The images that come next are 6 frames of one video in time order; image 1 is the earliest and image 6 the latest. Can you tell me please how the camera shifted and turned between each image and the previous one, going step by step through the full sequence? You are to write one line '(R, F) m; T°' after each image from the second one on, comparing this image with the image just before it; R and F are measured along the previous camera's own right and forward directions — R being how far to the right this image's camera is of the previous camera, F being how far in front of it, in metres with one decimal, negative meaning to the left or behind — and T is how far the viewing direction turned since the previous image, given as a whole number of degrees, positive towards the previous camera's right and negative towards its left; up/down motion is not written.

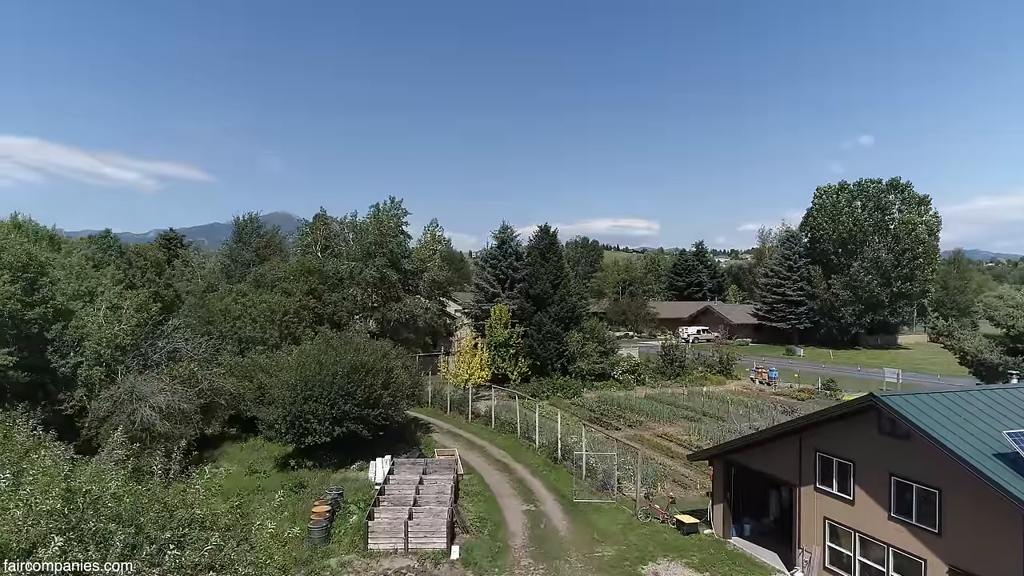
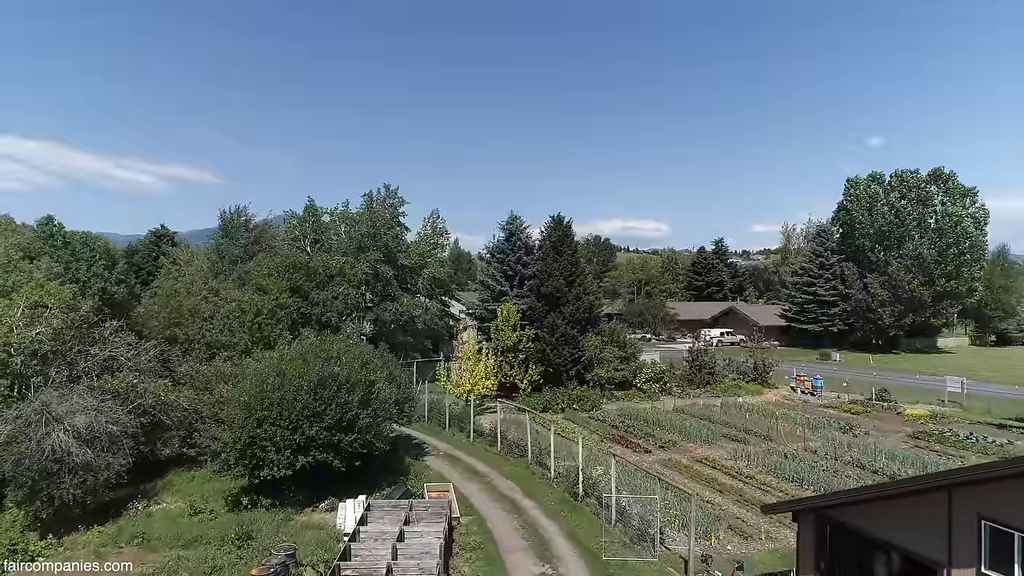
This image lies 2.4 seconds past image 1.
(0.0, +4.4) m; -1°
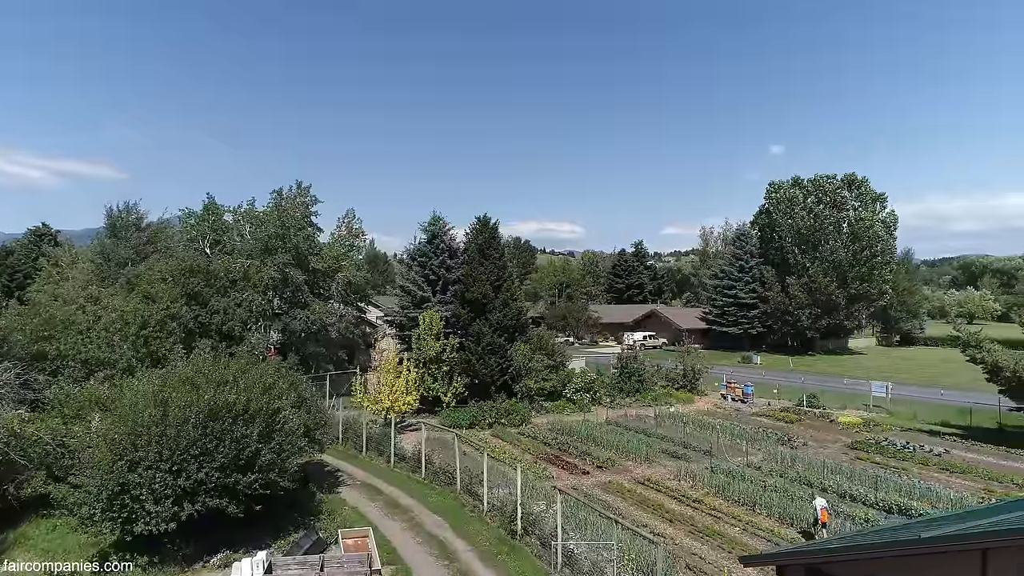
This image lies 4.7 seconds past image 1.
(-0.3, +2.2) m; +7°
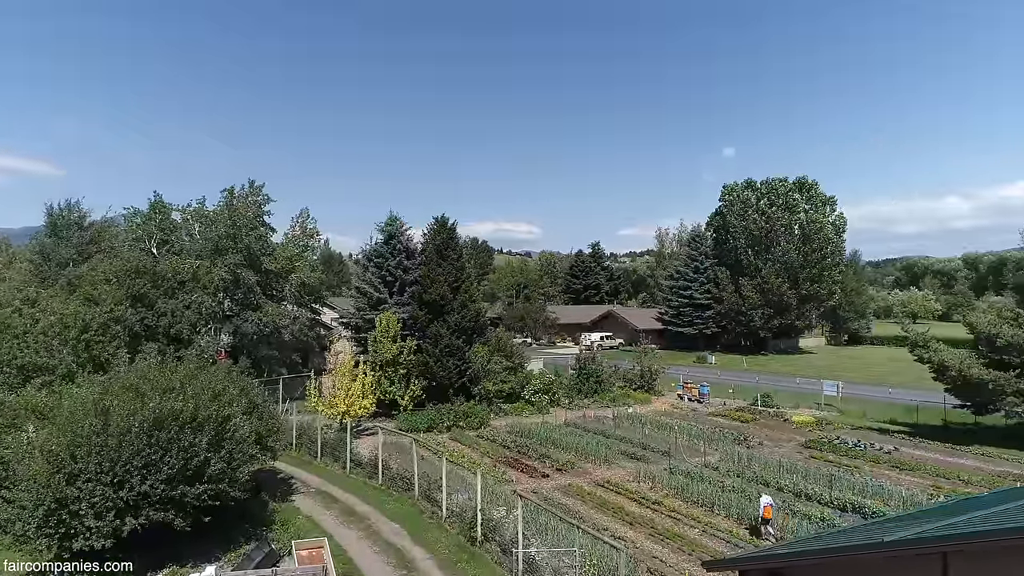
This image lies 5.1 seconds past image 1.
(-0.1, +0.2) m; +3°
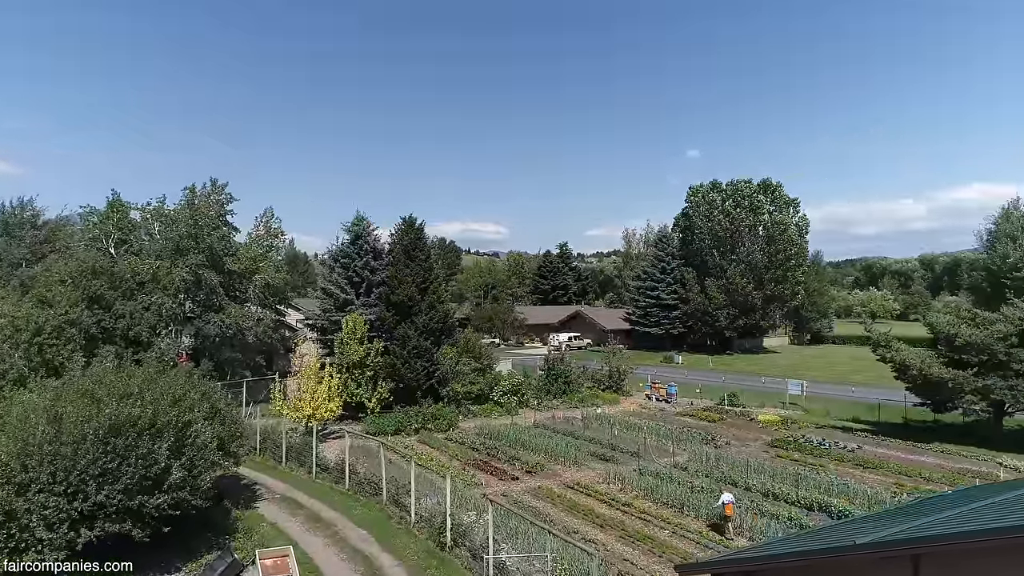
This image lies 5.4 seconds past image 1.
(-0.1, +0.2) m; +3°
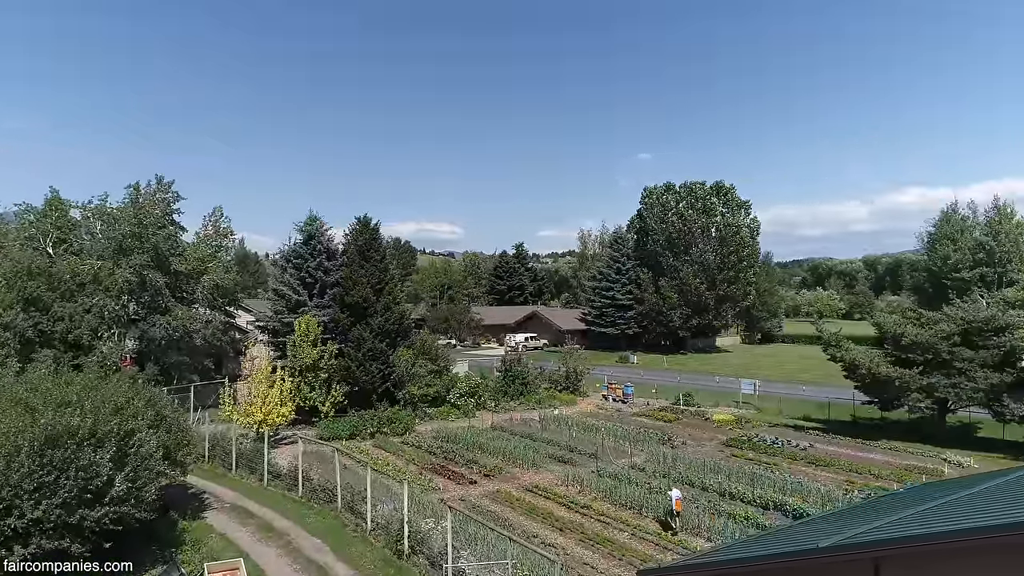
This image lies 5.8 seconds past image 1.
(-0.1, +0.2) m; +4°
